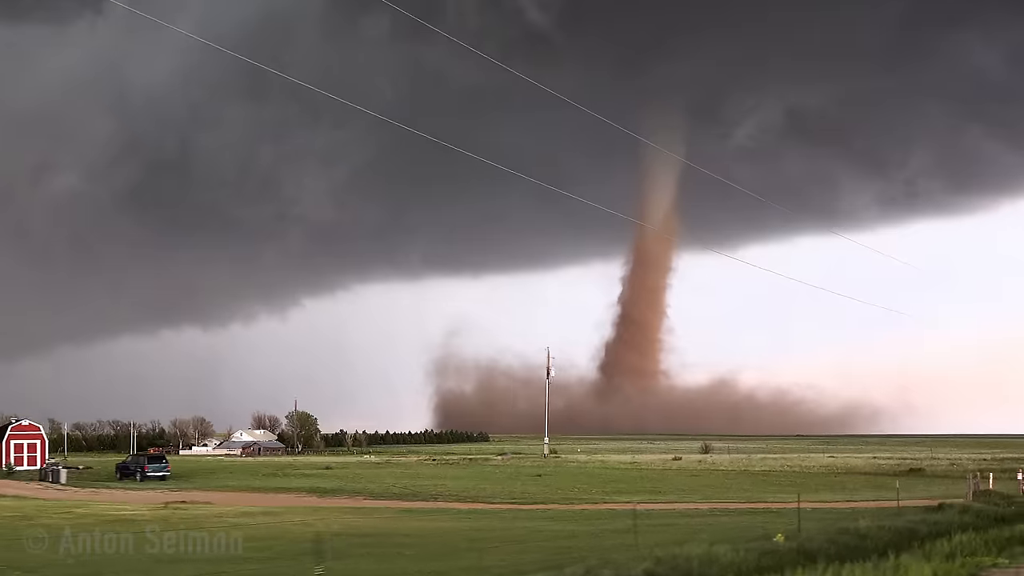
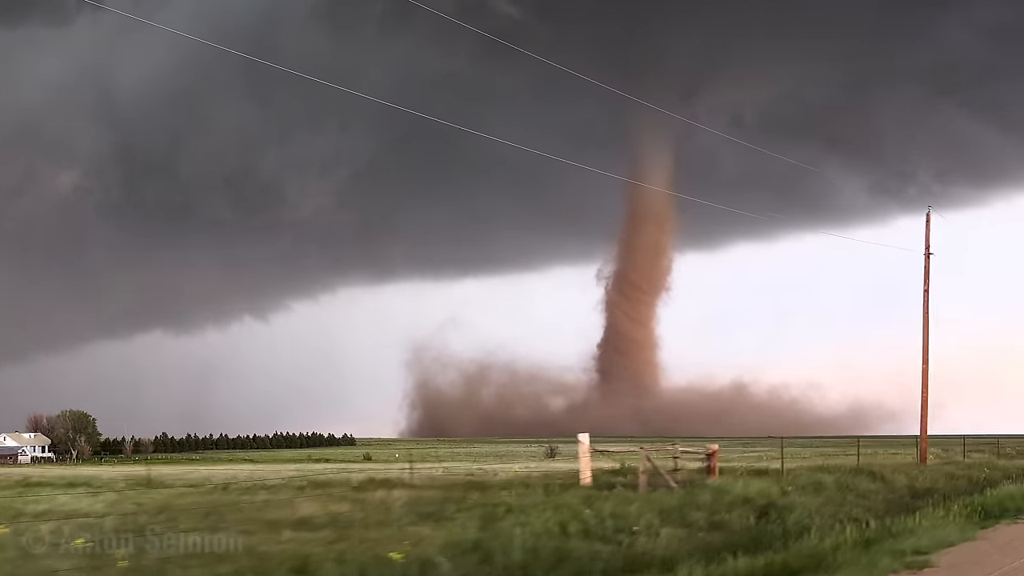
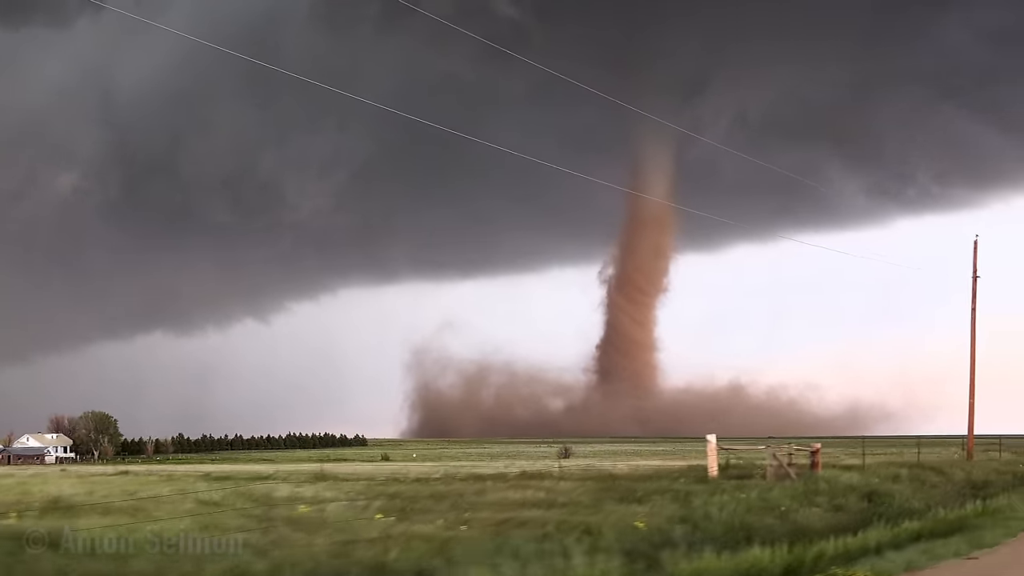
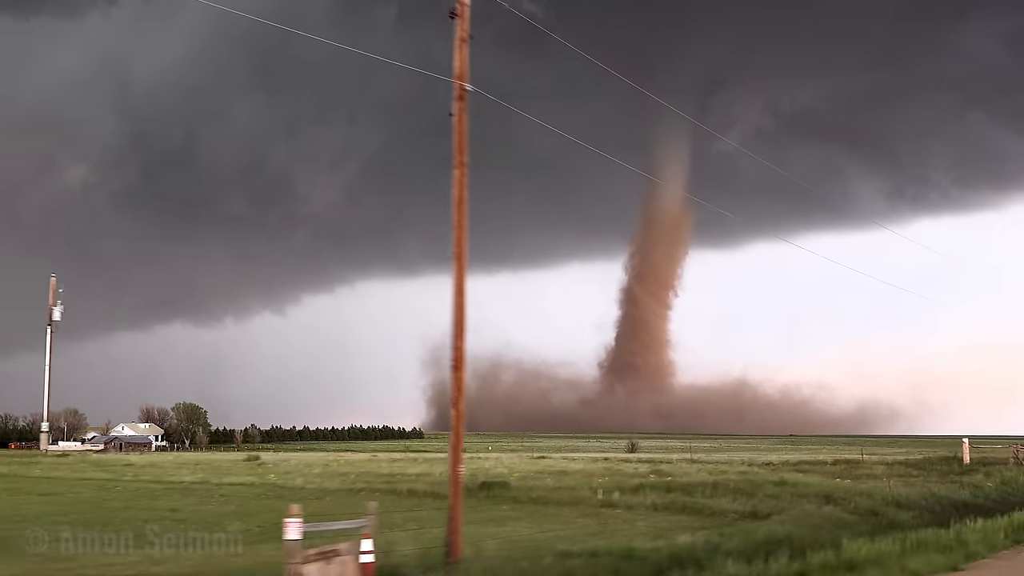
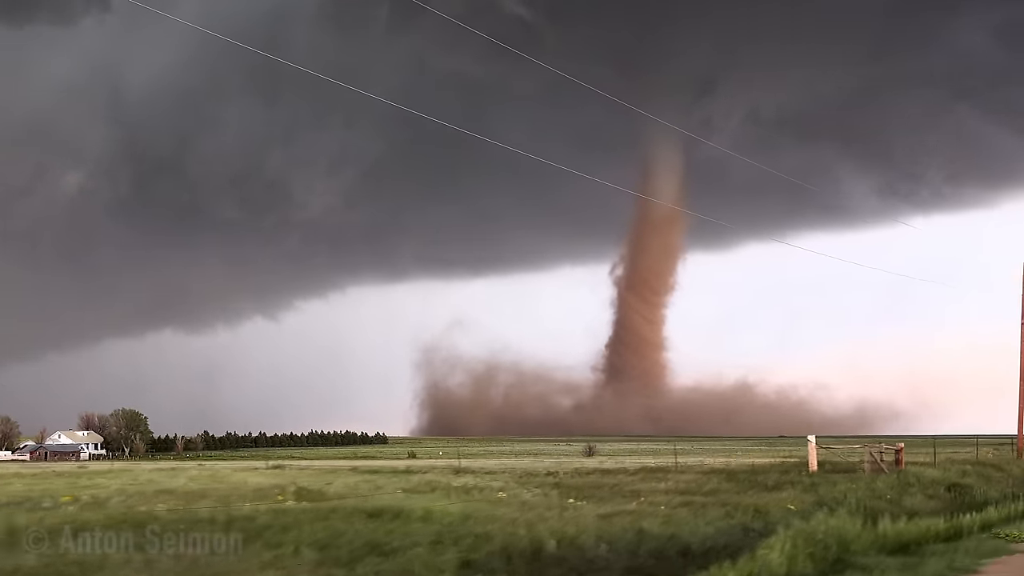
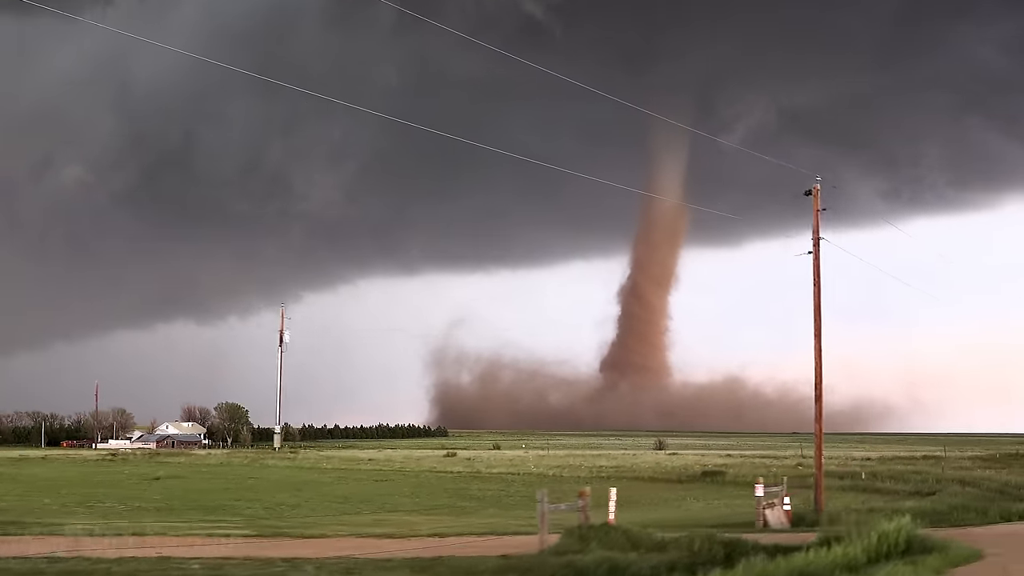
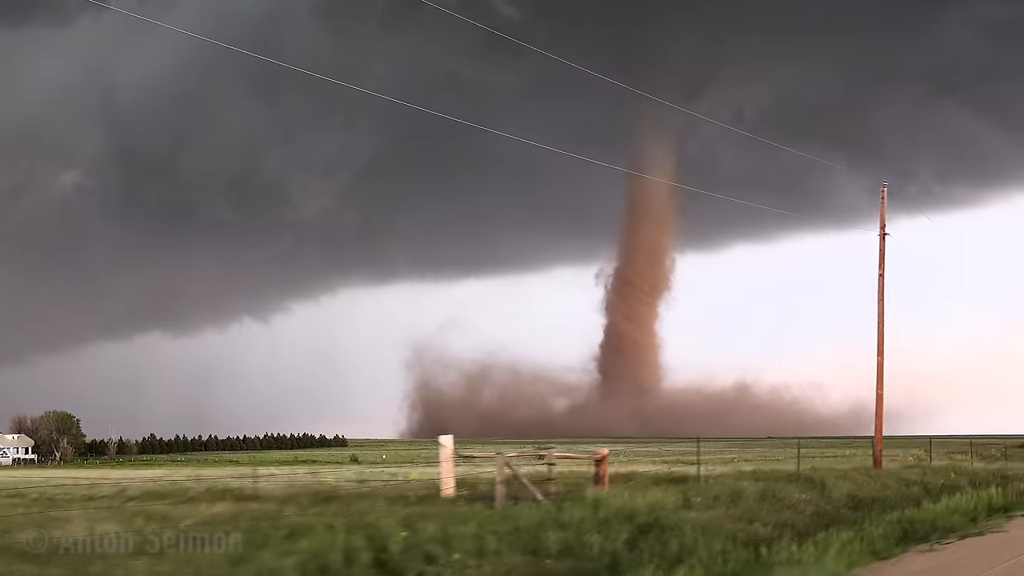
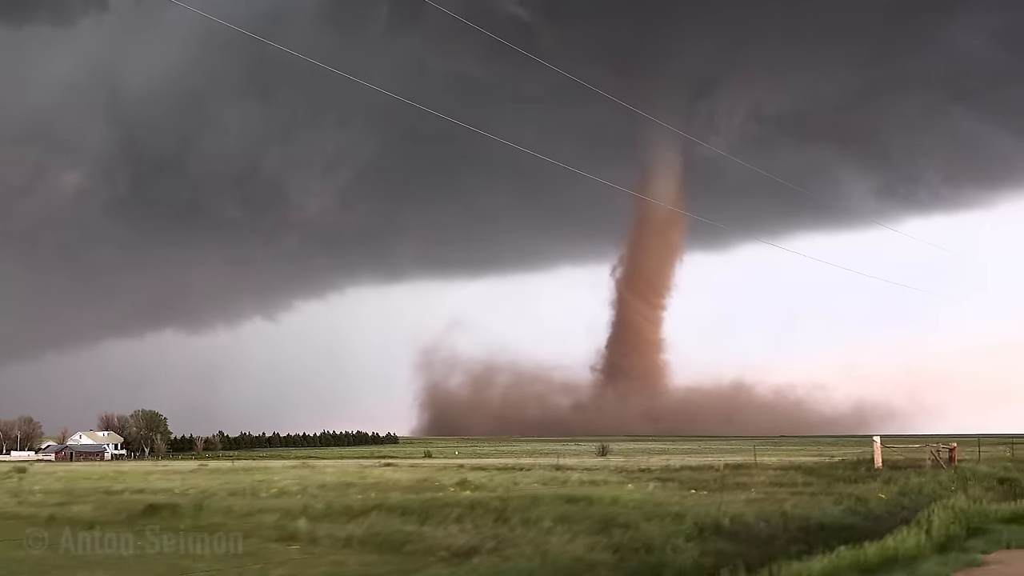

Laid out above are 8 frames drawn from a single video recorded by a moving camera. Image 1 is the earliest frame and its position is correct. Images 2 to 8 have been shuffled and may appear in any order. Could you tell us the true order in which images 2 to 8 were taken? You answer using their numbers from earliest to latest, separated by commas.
6, 4, 8, 5, 3, 2, 7
